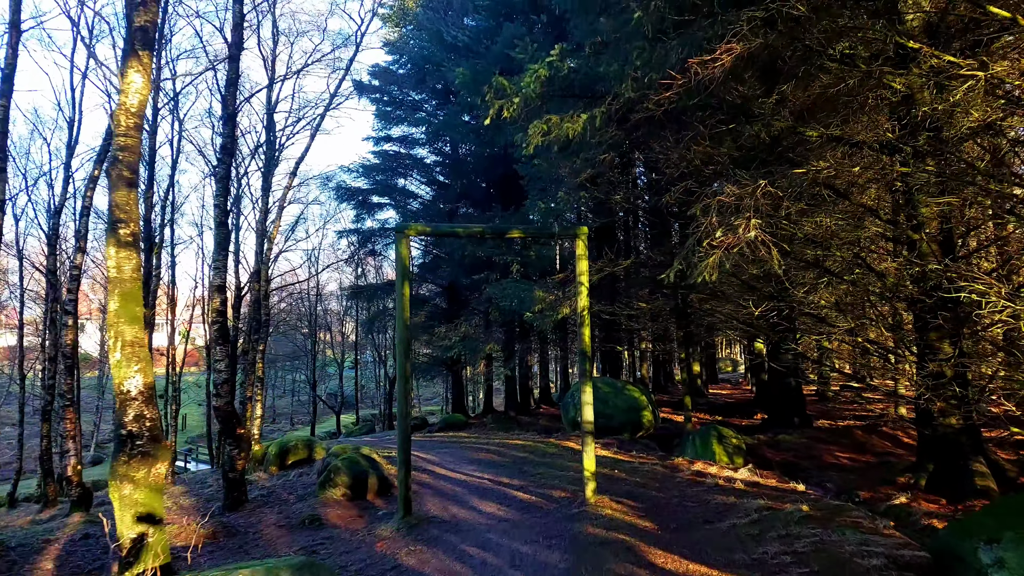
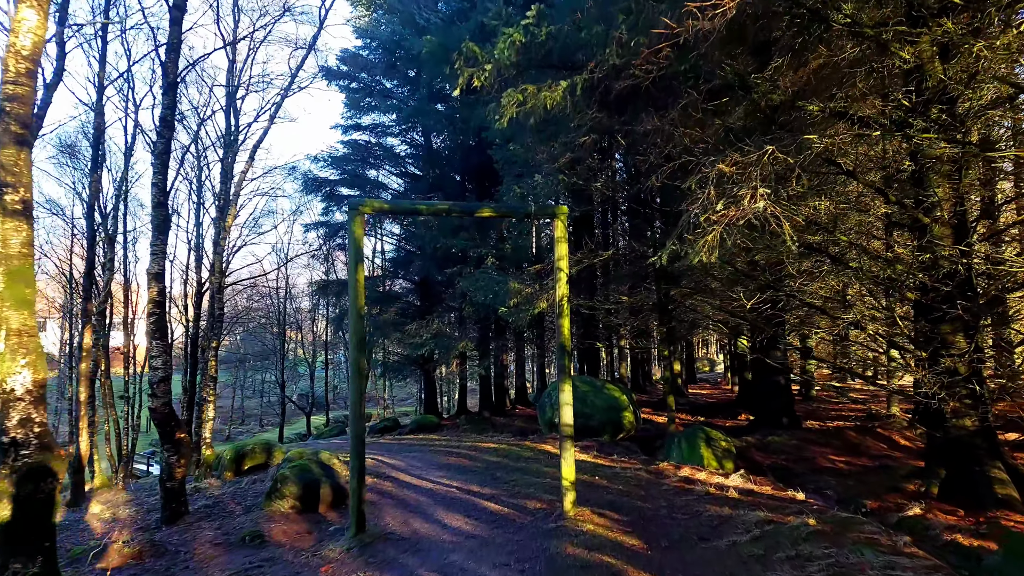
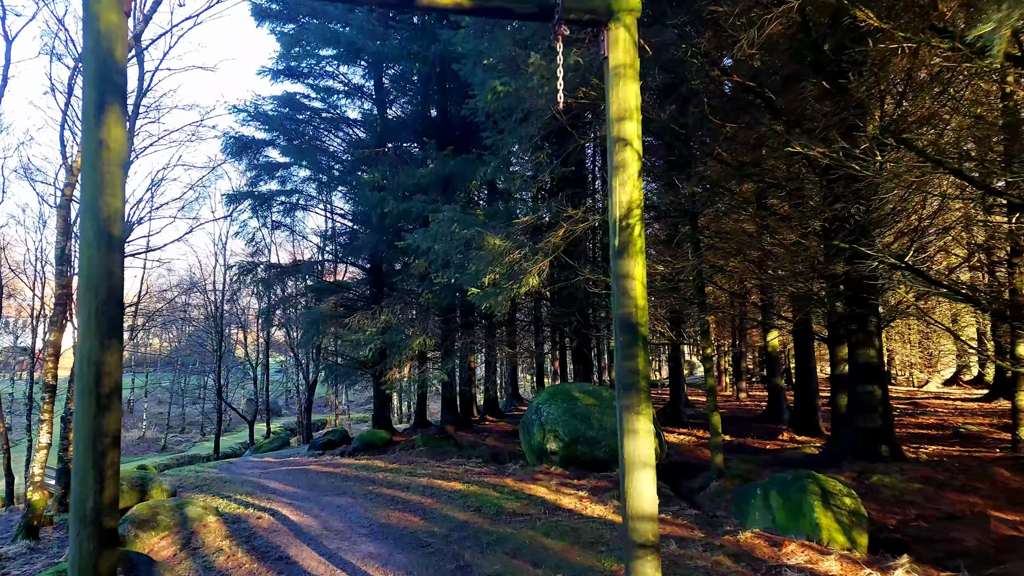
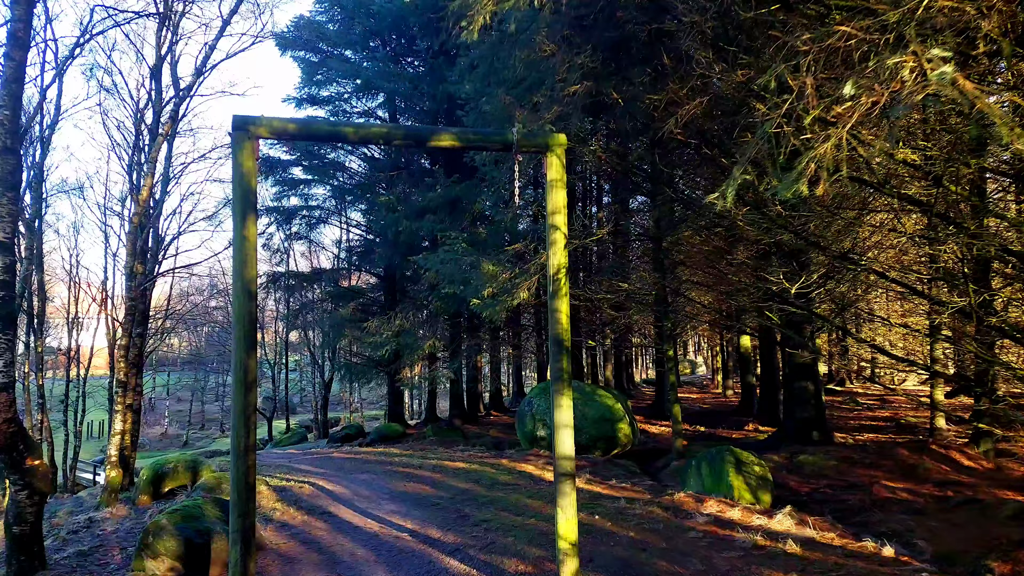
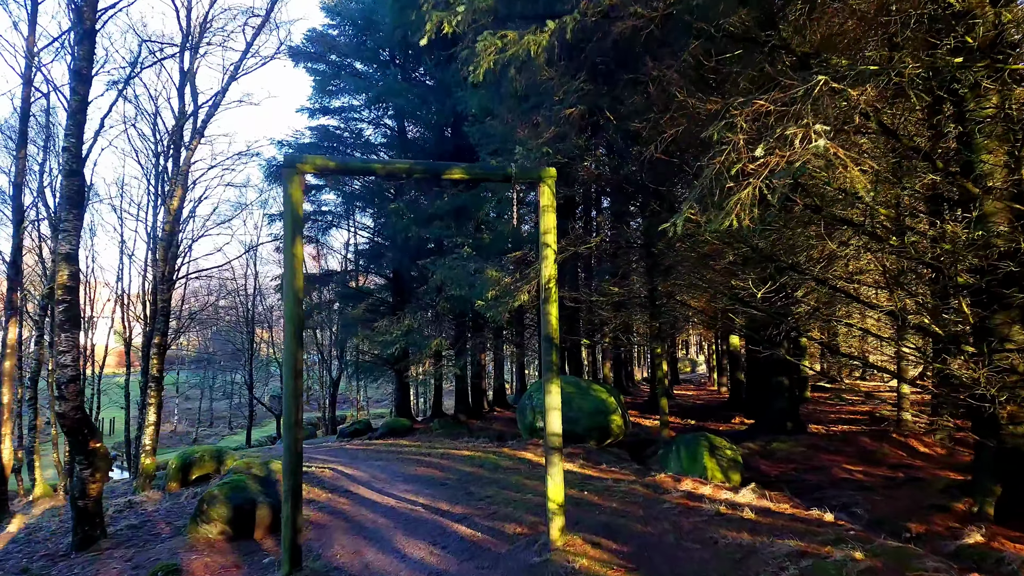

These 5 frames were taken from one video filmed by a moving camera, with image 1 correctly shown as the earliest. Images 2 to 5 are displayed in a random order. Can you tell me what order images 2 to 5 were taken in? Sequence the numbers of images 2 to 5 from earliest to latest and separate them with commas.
2, 5, 4, 3
